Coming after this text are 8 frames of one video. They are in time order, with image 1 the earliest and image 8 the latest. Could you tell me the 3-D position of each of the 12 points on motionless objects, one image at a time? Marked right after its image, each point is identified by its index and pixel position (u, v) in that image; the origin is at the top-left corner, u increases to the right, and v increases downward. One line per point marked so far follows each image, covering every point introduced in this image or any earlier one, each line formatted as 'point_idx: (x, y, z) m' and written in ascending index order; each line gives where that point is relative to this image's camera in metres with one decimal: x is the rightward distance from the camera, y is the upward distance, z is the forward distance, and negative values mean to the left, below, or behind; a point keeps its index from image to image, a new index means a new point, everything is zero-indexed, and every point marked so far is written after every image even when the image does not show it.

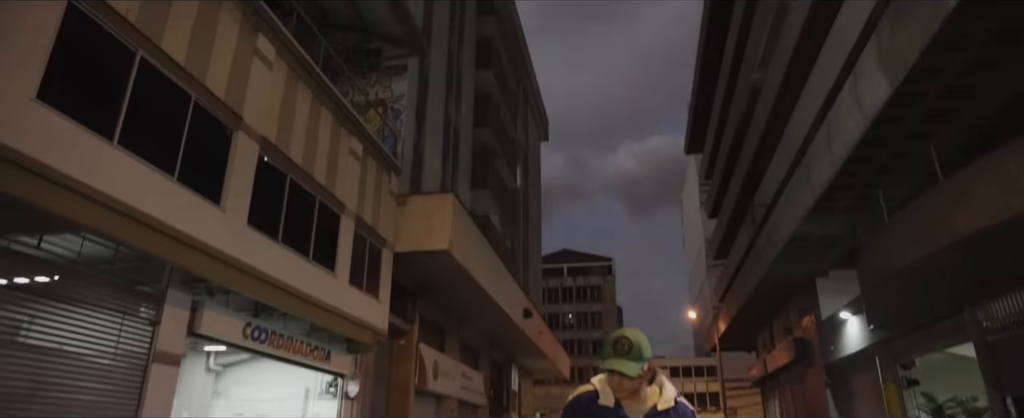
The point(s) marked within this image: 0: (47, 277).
0: (-6.6, -1.0, +8.9) m
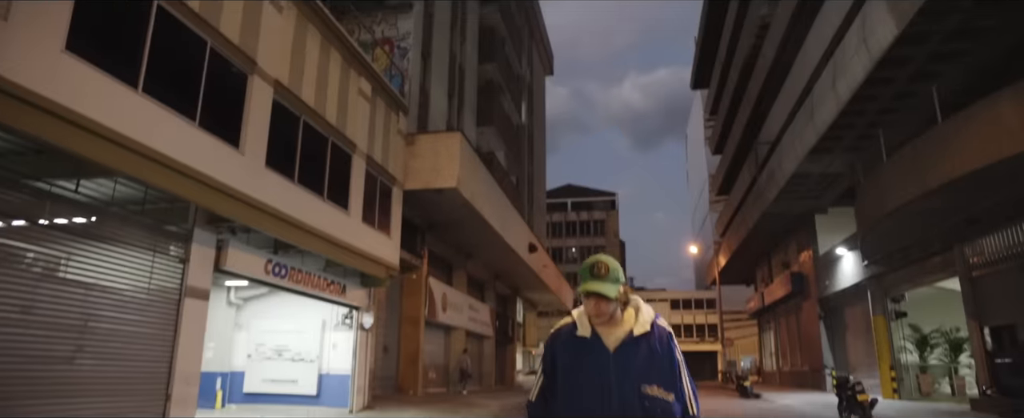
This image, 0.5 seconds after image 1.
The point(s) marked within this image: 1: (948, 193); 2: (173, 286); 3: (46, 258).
0: (-6.5, -0.1, +9.5) m
1: (+9.8, +0.4, +14.1) m
2: (-6.0, -1.4, +11.1) m
3: (-6.6, -0.7, +8.8) m
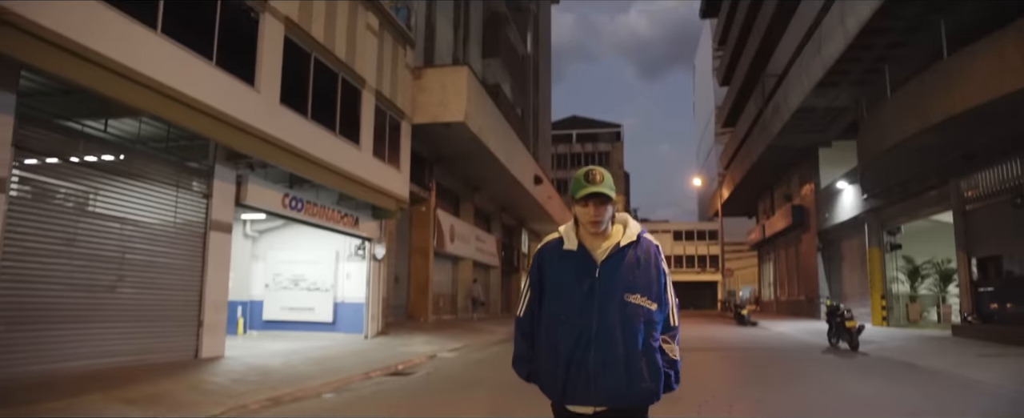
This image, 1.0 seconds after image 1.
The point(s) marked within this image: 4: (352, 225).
0: (-6.3, +0.8, +9.9) m
1: (+10.0, +1.8, +14.4) m
2: (-5.8, -0.2, +11.7) m
3: (-6.5, +0.2, +9.3) m
4: (-4.6, -0.5, +18.0) m
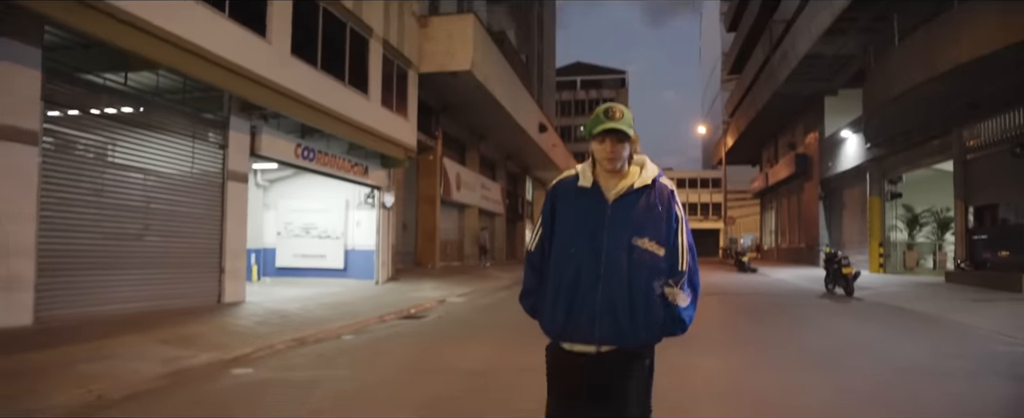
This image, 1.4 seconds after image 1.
0: (-6.2, +1.6, +10.2) m
1: (+10.2, +3.0, +14.5) m
2: (-5.7, +0.7, +12.1) m
3: (-6.3, +1.0, +9.6) m
4: (-4.4, +1.0, +18.3) m
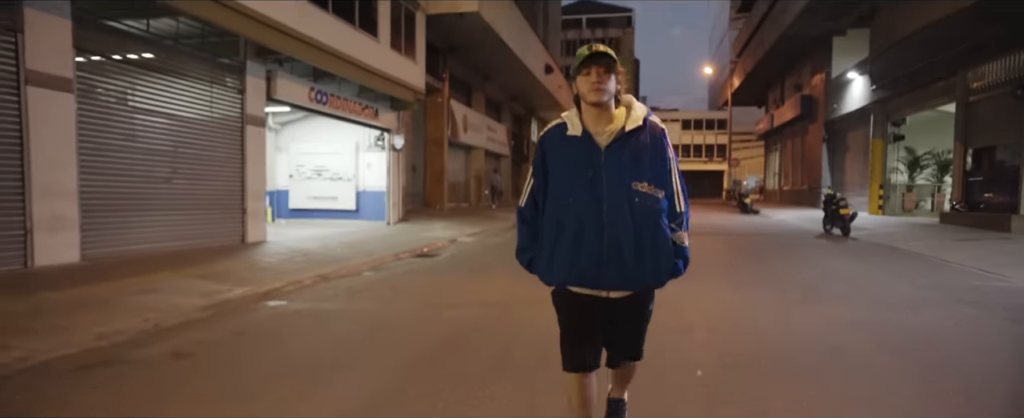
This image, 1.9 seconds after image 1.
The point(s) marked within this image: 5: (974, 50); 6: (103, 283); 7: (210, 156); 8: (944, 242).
0: (-6.0, +2.6, +10.5) m
1: (+10.4, +4.3, +14.6) m
2: (-5.5, +1.9, +12.4) m
3: (-6.1, +1.9, +10.0) m
4: (-4.1, +2.7, +18.6) m
5: (+11.6, +4.0, +15.7) m
6: (-5.2, -0.9, +7.9) m
7: (-5.7, +1.0, +11.8) m
8: (+8.9, -0.7, +12.9) m
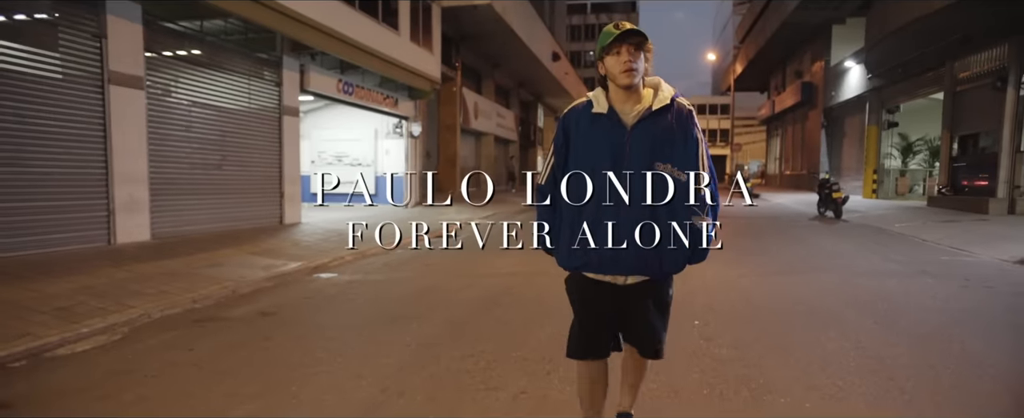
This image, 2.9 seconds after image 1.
0: (-5.7, +2.9, +11.5) m
1: (+10.7, +4.7, +15.5) m
2: (-5.1, +2.2, +13.5) m
3: (-5.8, +2.2, +11.1) m
4: (-3.8, +3.2, +19.7) m
5: (+11.9, +4.4, +16.7) m
6: (-4.8, -0.7, +9.0) m
7: (-5.3, +1.3, +12.9) m
8: (+9.2, -0.3, +14.0) m
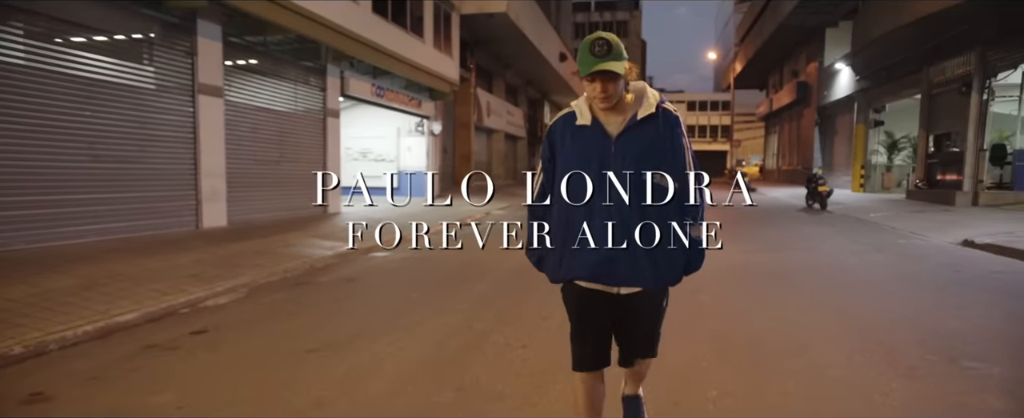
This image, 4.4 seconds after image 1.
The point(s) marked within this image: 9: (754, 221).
0: (-5.2, +3.1, +13.3) m
1: (+11.2, +4.9, +17.1) m
2: (-4.7, +2.4, +15.2) m
3: (-5.4, +2.4, +12.8) m
4: (-3.3, +3.5, +21.4) m
5: (+12.4, +4.6, +18.3) m
6: (-4.4, -0.5, +10.8) m
7: (-4.9, +1.5, +14.6) m
8: (+9.6, -0.1, +15.7) m
9: (+6.1, -0.3, +16.1) m
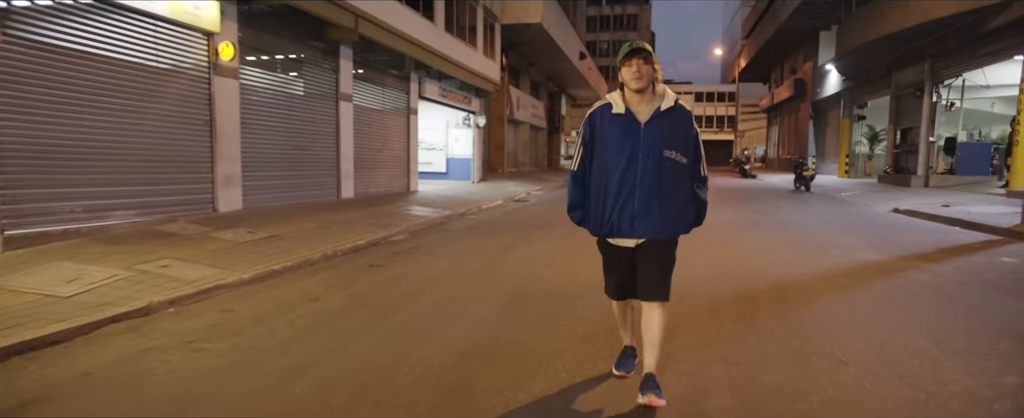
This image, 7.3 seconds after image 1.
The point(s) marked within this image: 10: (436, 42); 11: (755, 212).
0: (-3.9, +3.7, +17.3) m
1: (+12.5, +5.6, +21.0) m
2: (-3.4, +3.1, +19.3) m
3: (-4.1, +3.0, +16.9) m
4: (-1.9, +4.3, +25.4) m
5: (+13.7, +5.3, +22.2) m
6: (-3.1, +0.1, +14.9) m
7: (-3.6, +2.2, +18.7) m
8: (+11.0, +0.5, +19.6) m
9: (+7.5, +0.3, +20.1) m
10: (-2.5, +5.2, +19.5) m
11: (+5.9, -0.1, +15.5) m
